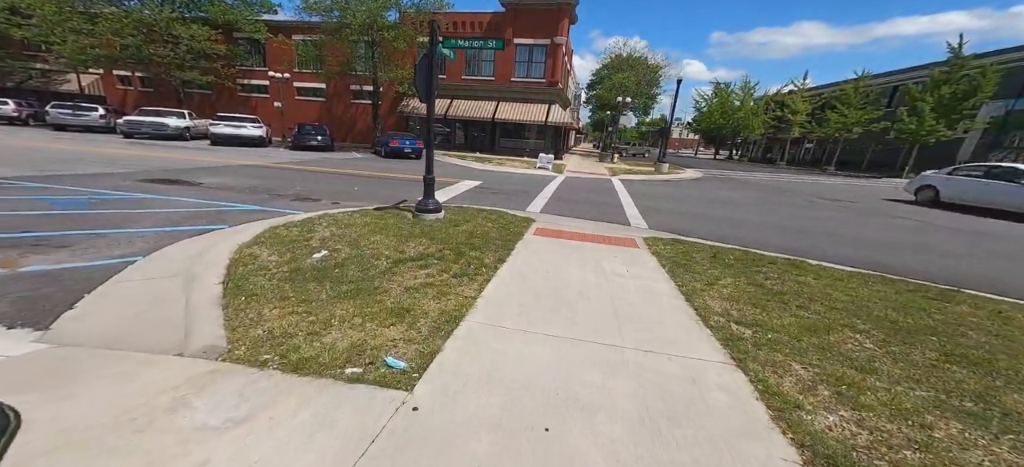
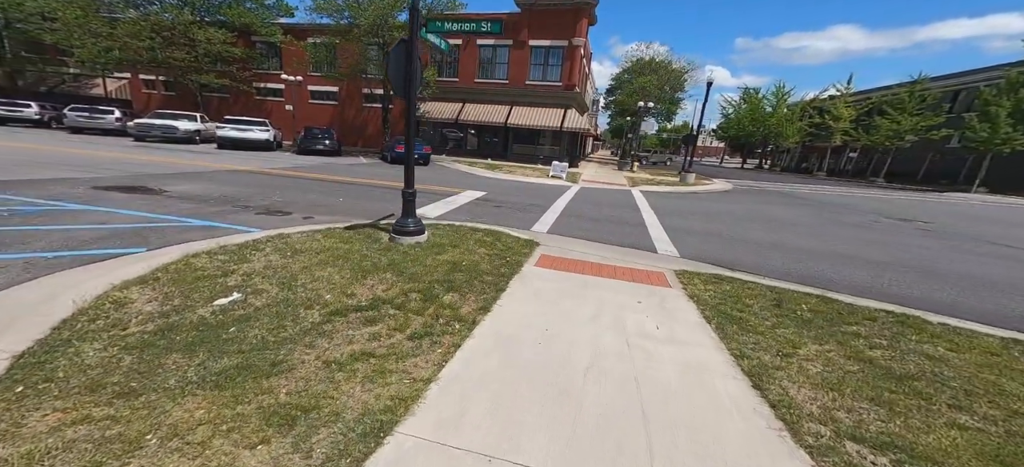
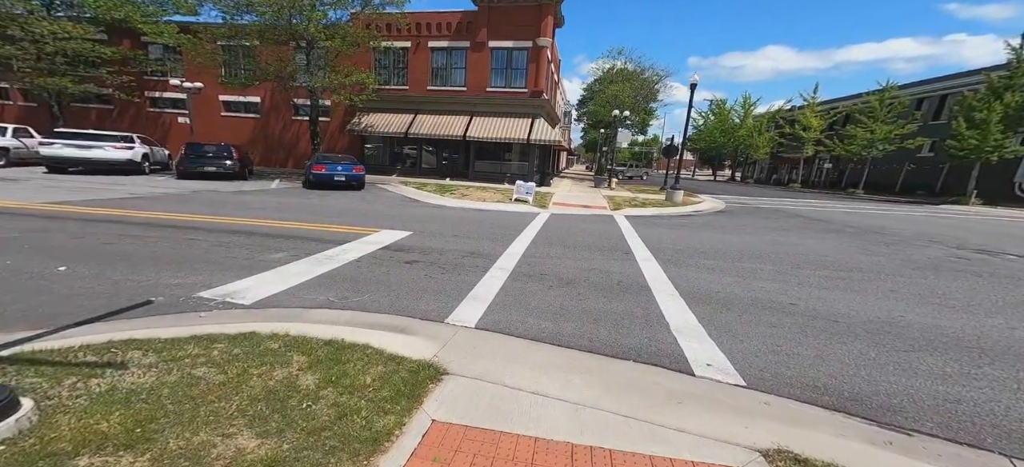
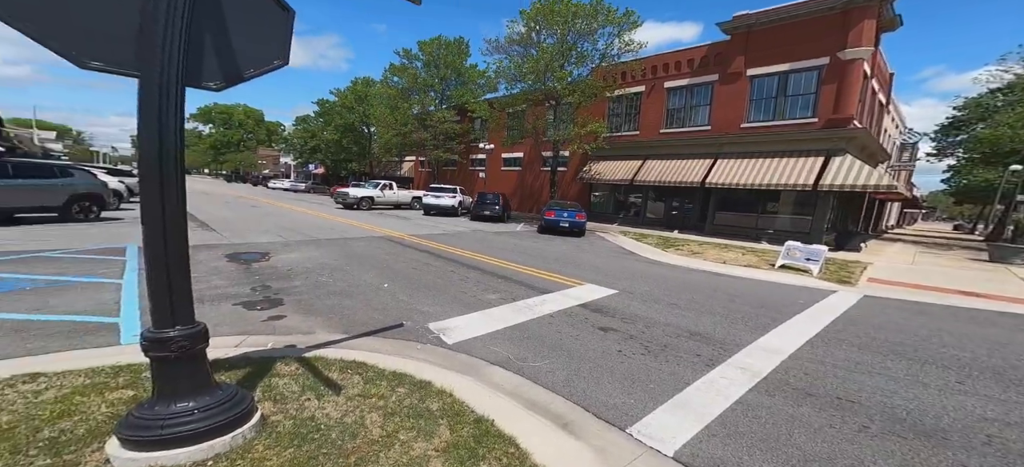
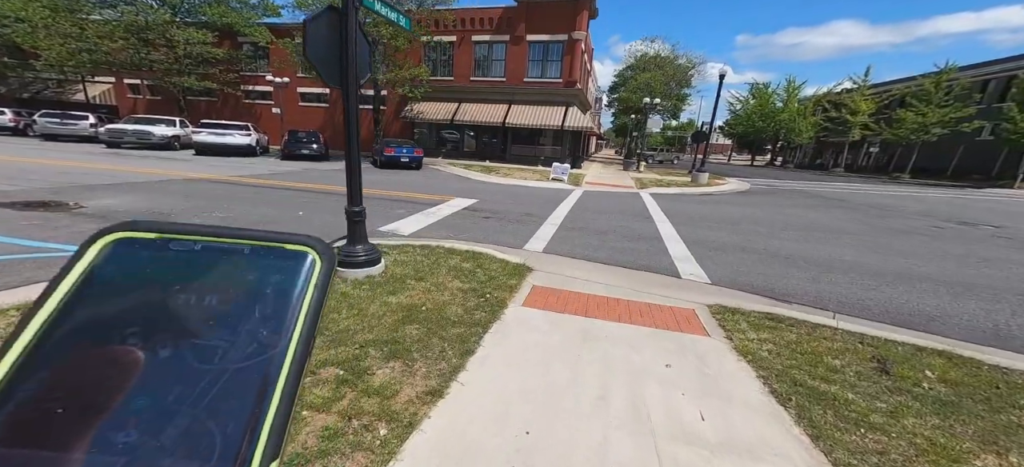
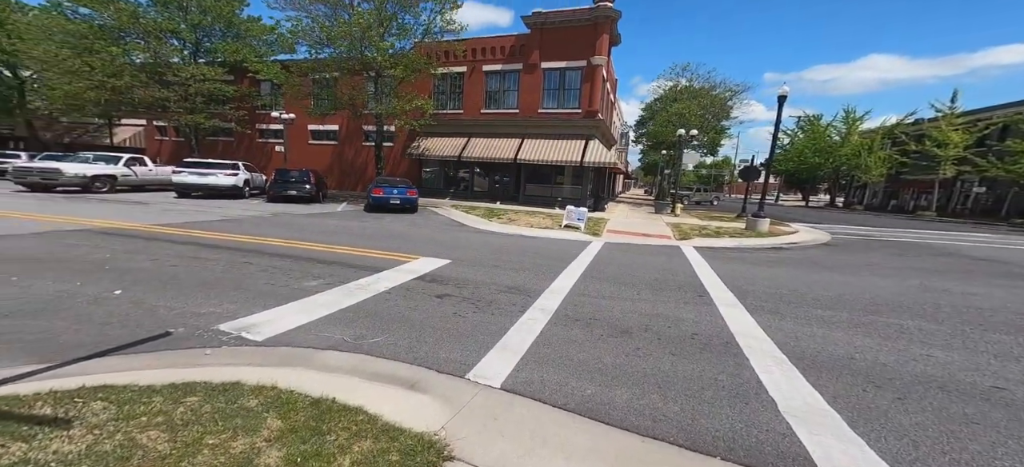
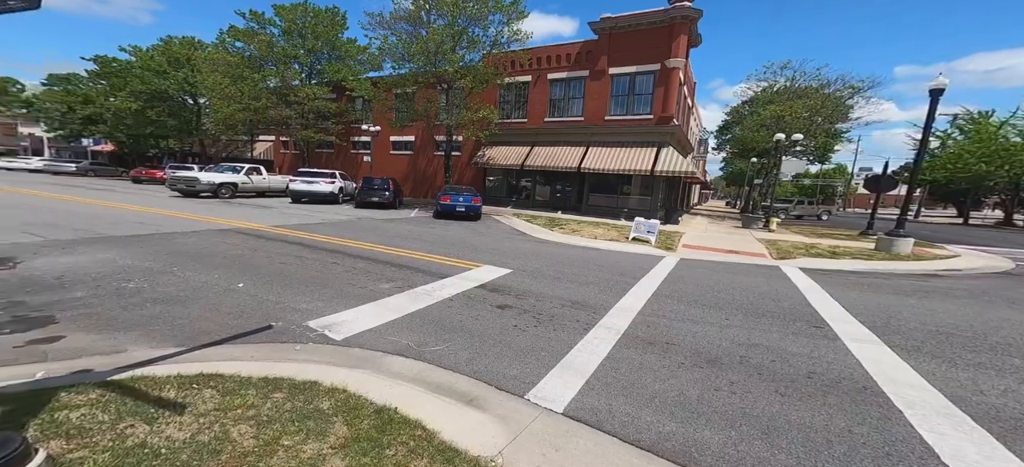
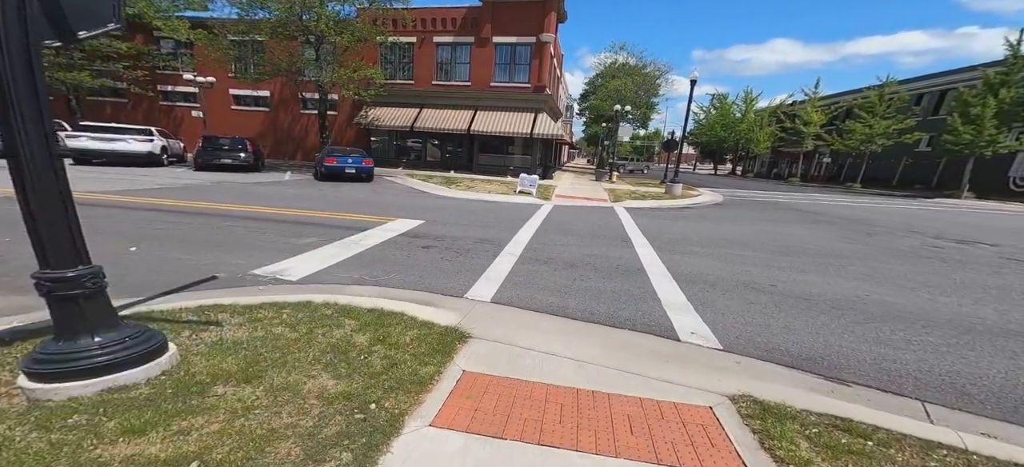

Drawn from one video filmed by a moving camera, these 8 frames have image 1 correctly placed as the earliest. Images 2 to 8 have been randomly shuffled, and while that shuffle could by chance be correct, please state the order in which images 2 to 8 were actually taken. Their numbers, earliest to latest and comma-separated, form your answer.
2, 5, 8, 3, 6, 7, 4
